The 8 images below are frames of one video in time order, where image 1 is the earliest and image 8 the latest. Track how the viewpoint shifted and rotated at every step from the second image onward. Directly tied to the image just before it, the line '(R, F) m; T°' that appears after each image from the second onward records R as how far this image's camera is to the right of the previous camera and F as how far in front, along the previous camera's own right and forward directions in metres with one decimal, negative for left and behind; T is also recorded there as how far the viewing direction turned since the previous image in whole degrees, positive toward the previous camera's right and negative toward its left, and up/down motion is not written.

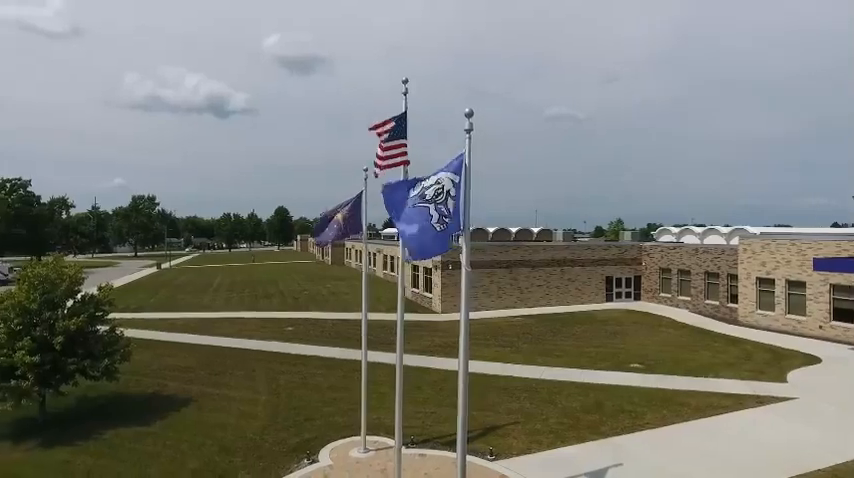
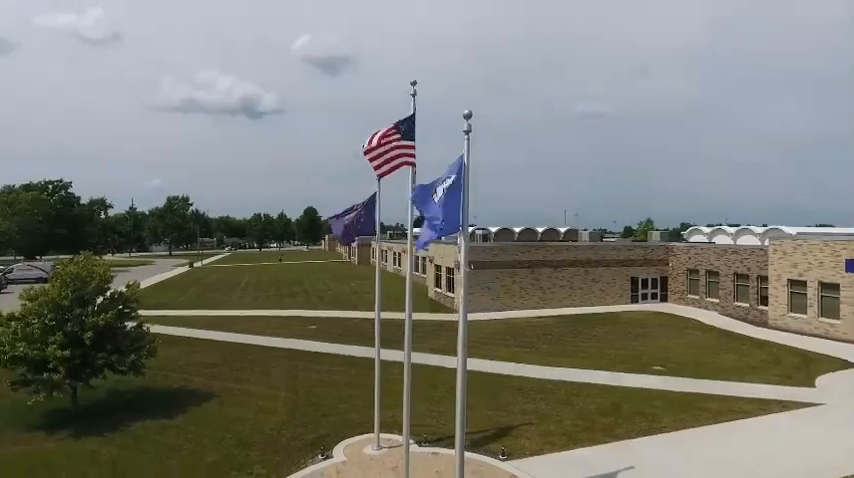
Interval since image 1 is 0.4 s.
(+0.4, -0.1) m; -3°
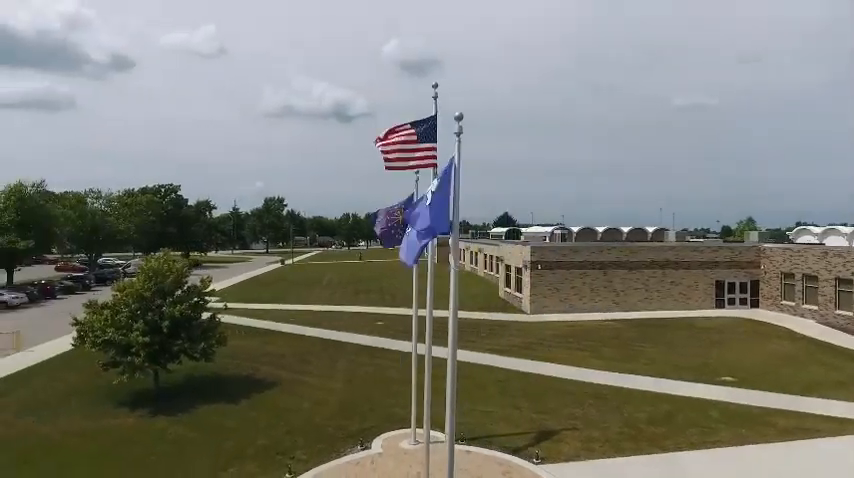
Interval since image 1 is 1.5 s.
(+1.3, -0.1) m; -10°
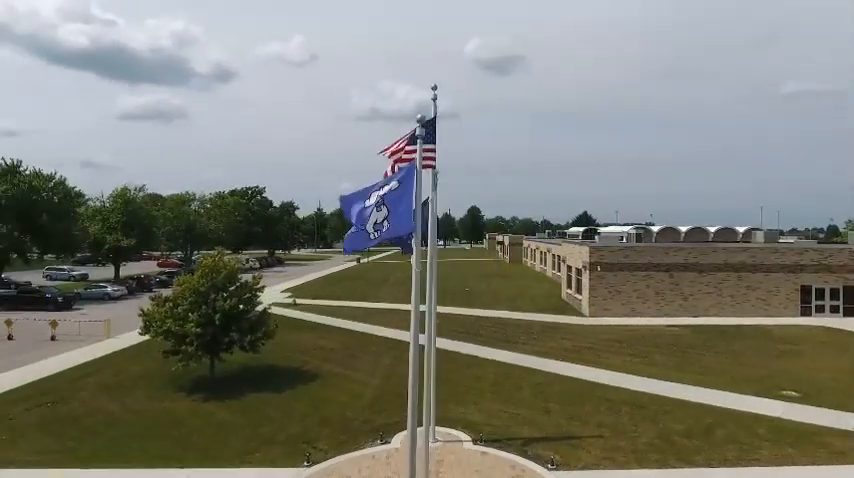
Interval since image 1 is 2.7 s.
(+1.6, 0.0) m; -9°
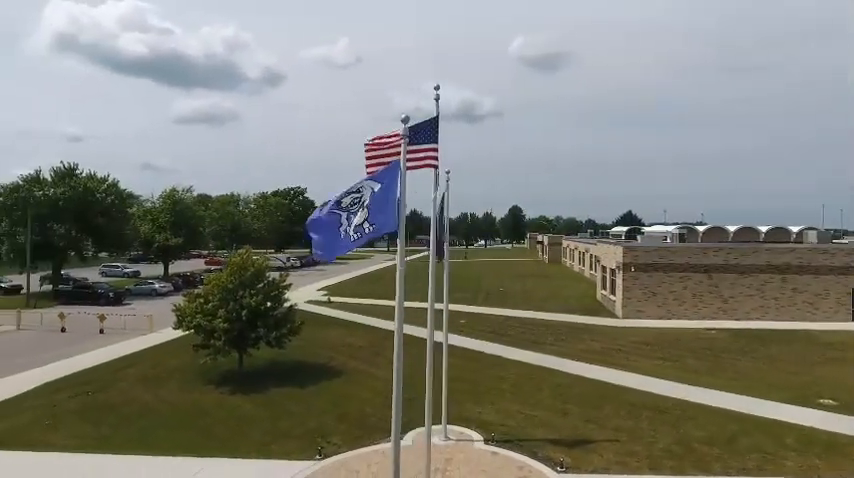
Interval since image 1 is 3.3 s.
(+0.8, 0.0) m; -5°
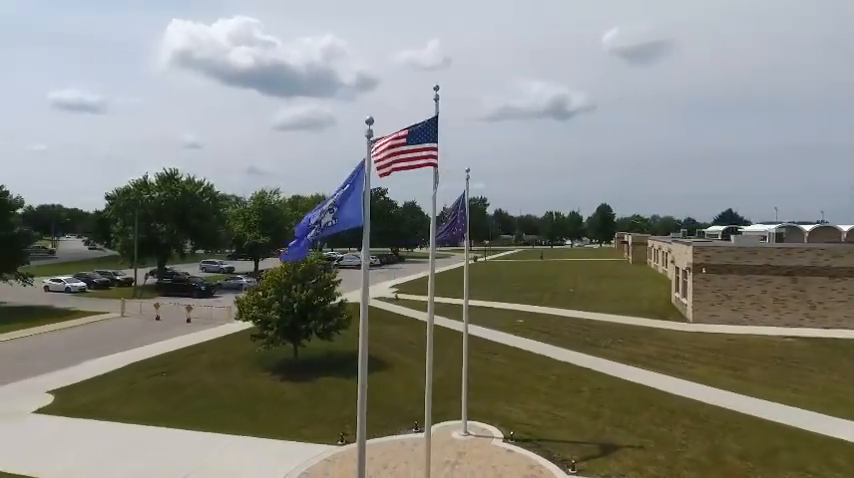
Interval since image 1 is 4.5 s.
(+1.8, -0.1) m; -10°
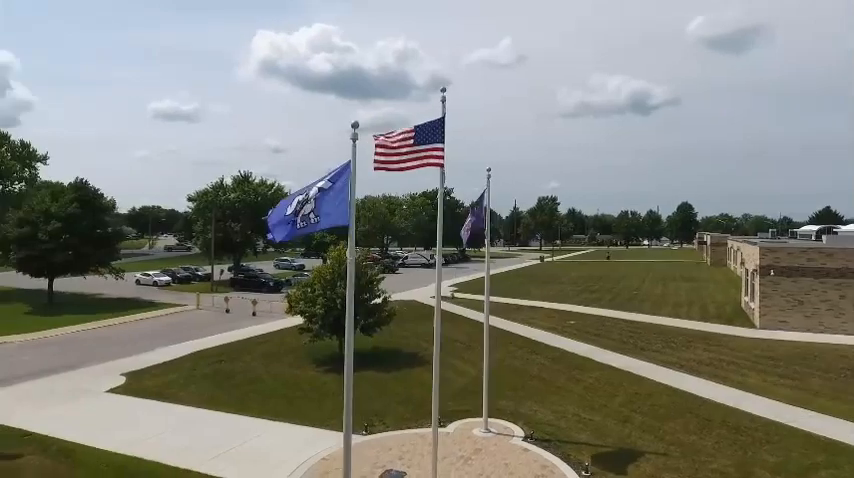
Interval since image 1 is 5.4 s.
(+1.4, -0.2) m; -8°
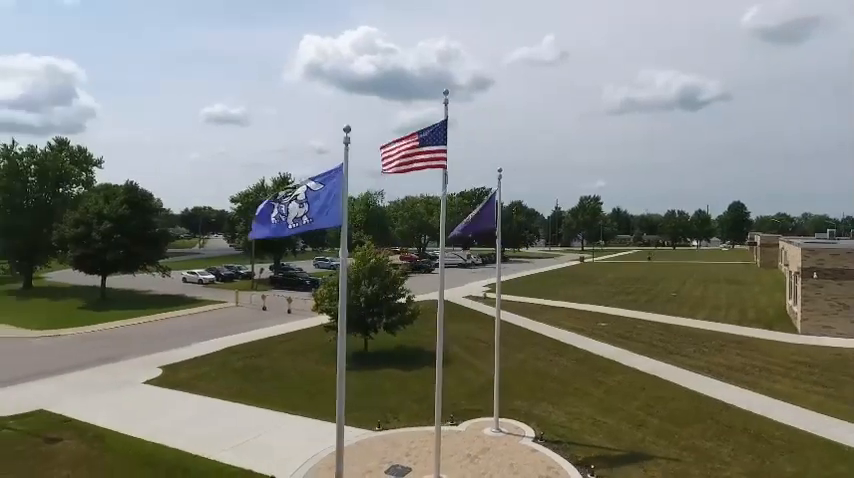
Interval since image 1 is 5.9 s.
(+0.8, -0.1) m; -5°
